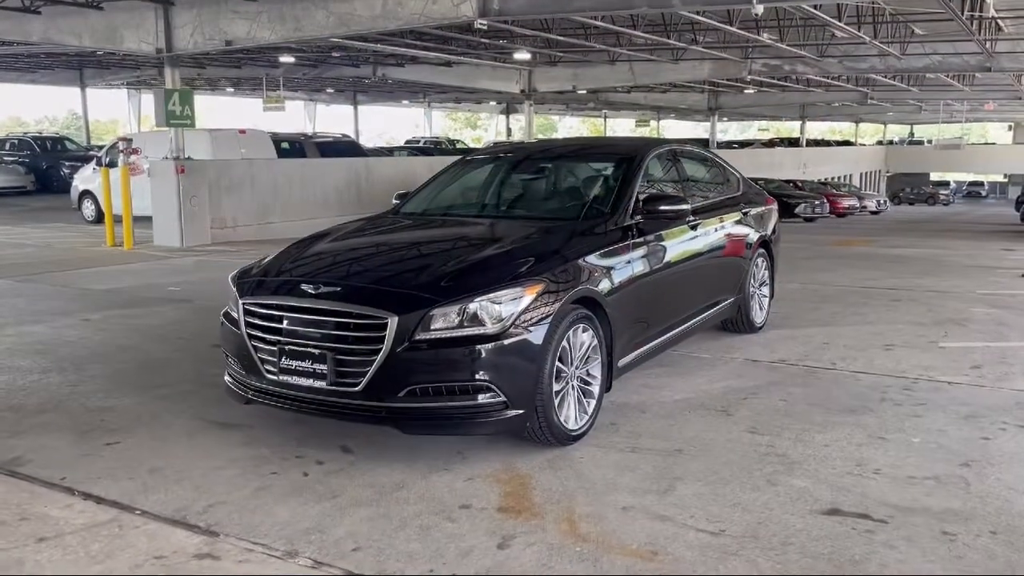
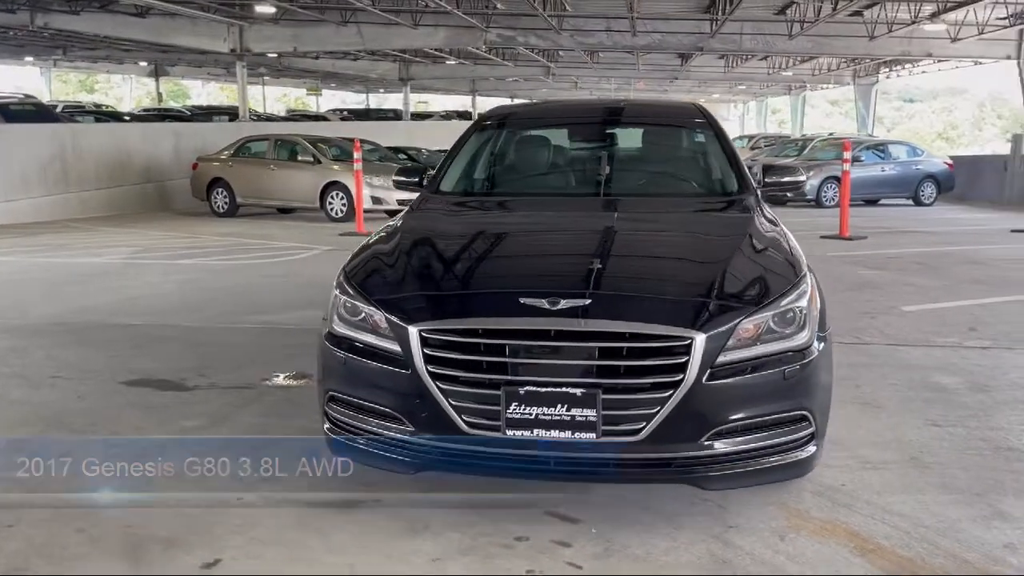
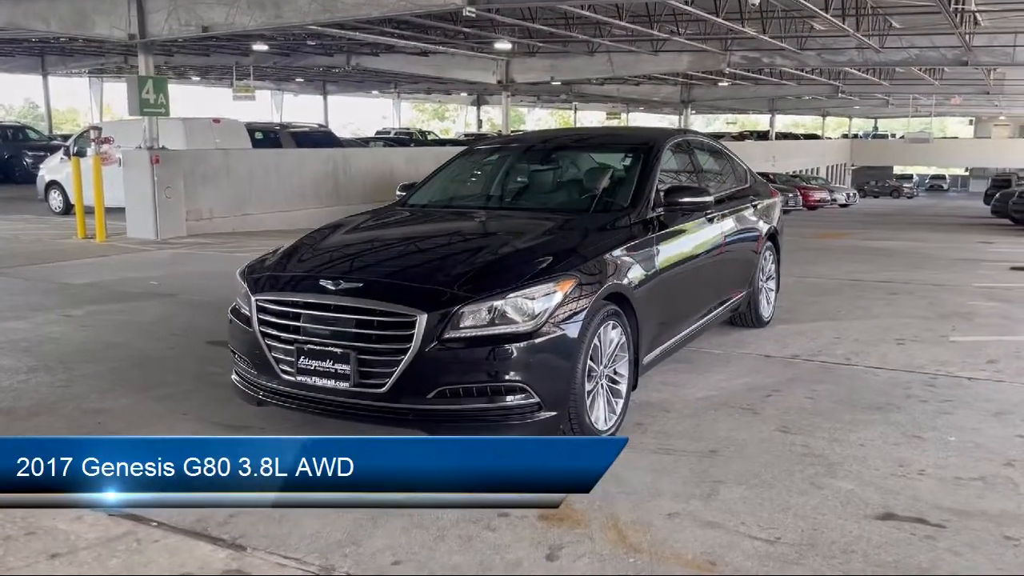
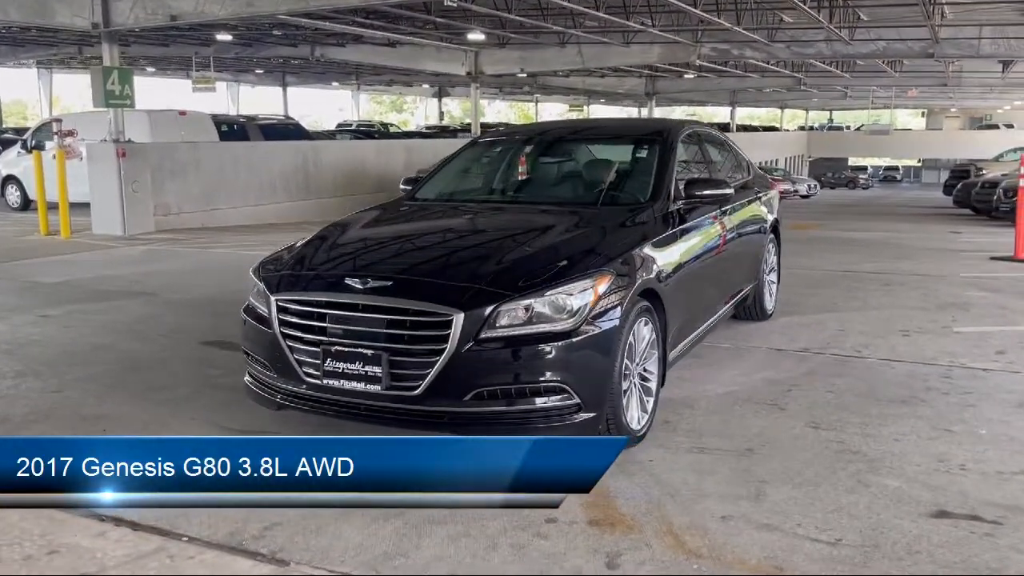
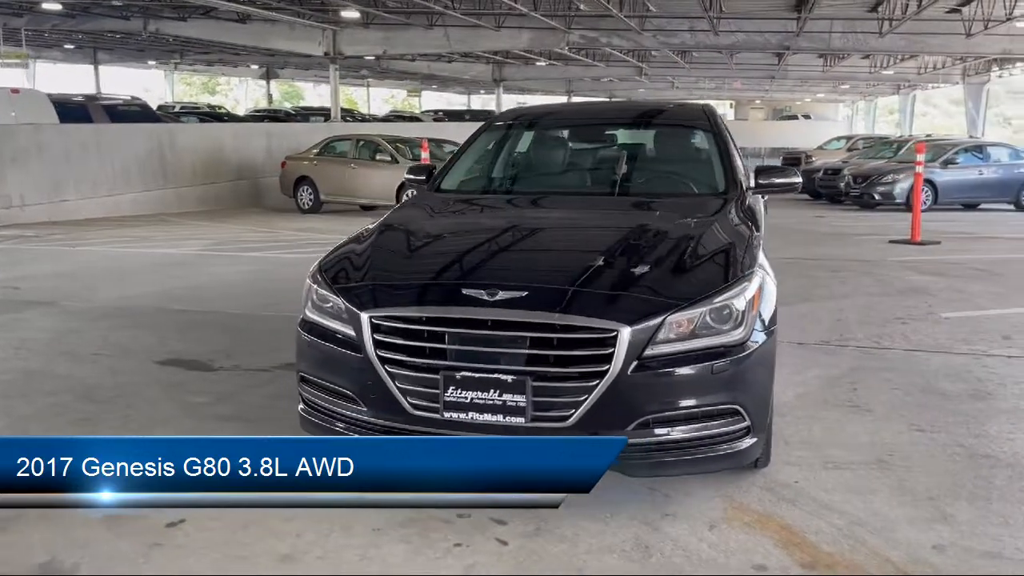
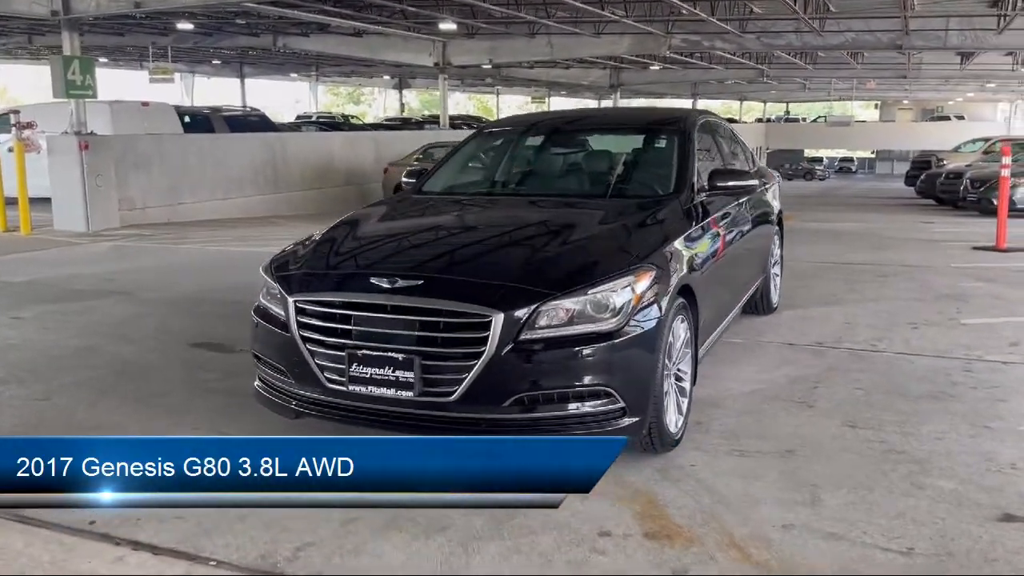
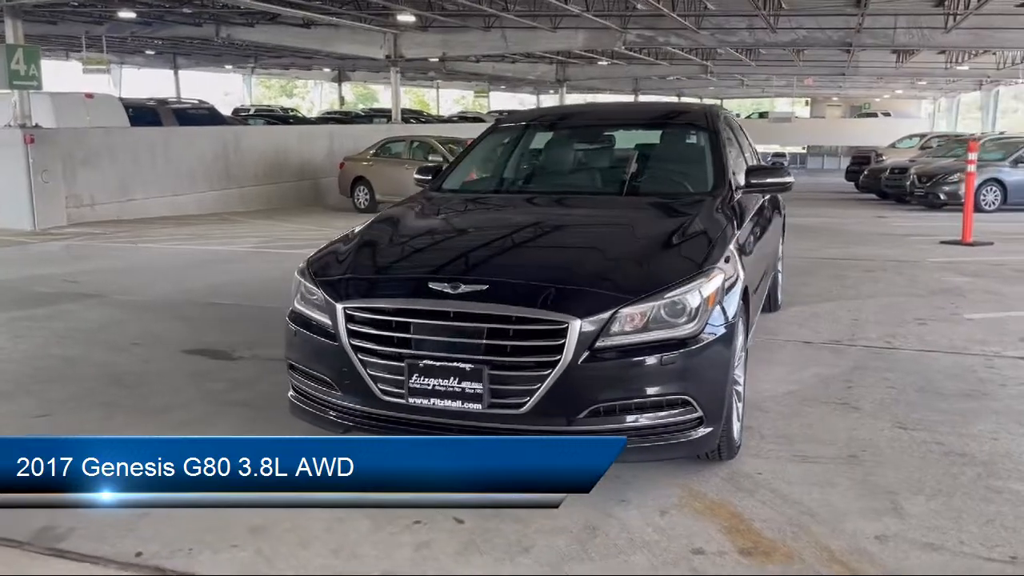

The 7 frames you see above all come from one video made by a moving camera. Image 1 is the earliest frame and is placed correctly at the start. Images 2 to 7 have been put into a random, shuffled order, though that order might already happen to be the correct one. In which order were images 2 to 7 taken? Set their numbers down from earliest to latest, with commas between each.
3, 4, 6, 7, 5, 2
